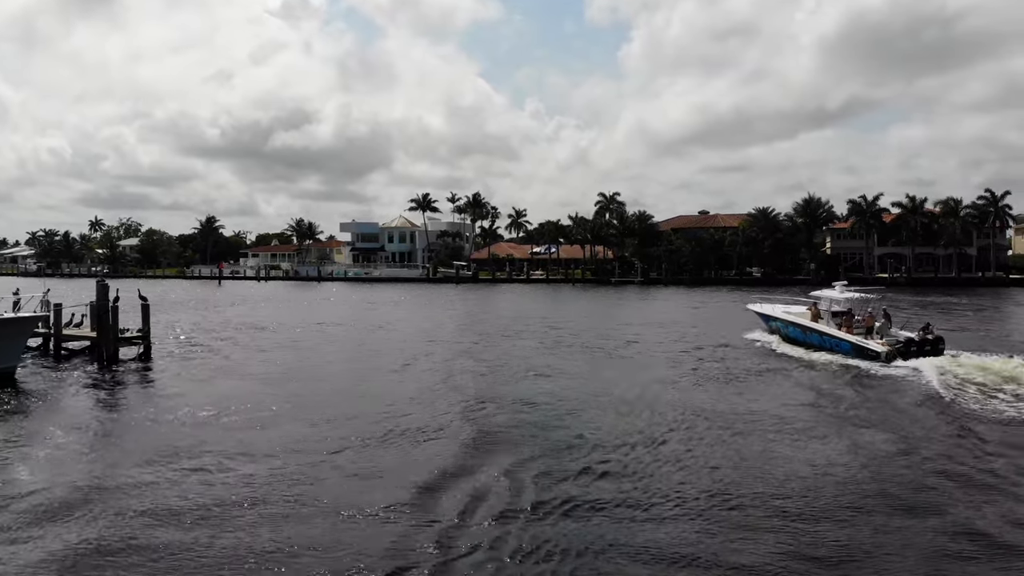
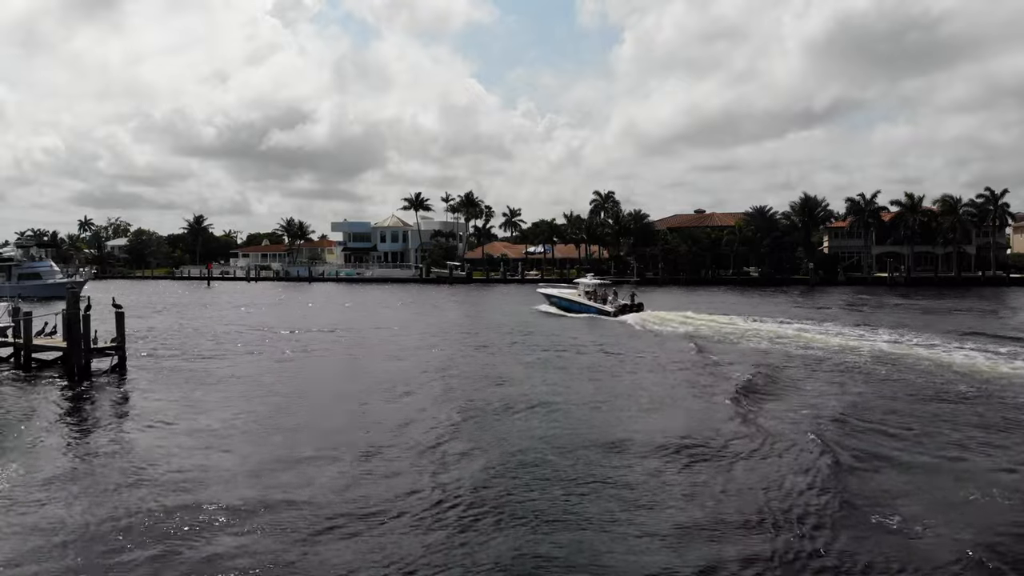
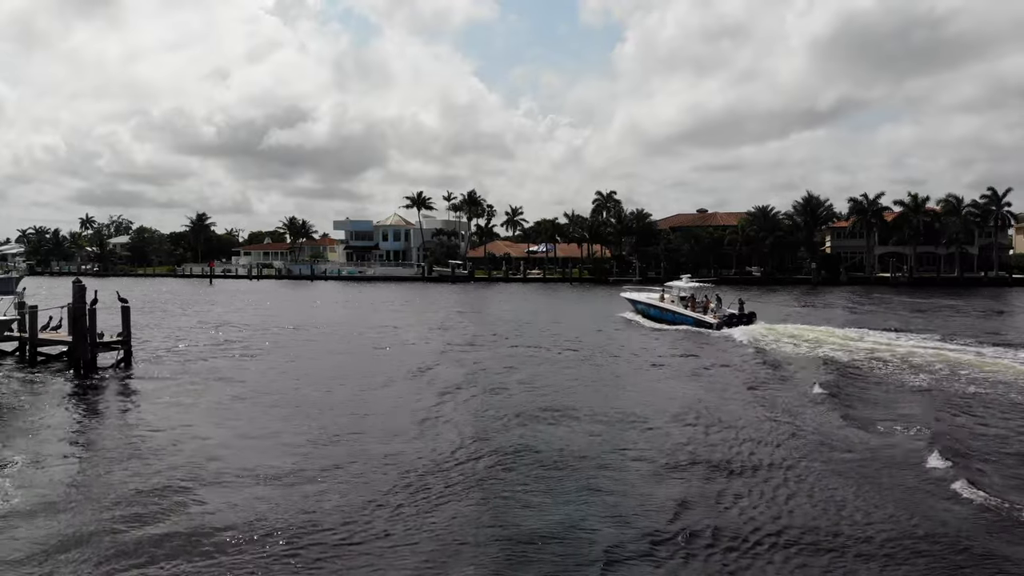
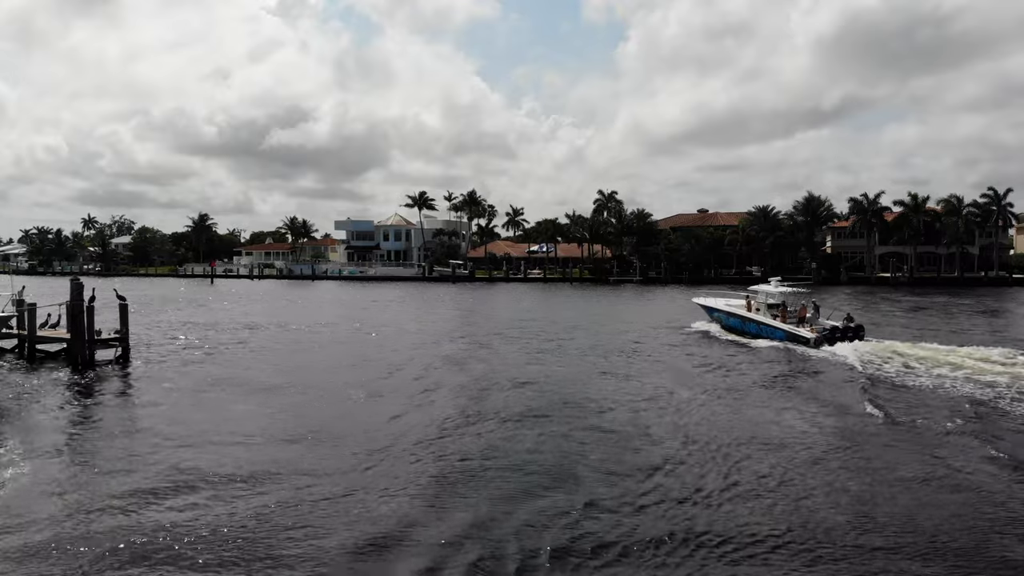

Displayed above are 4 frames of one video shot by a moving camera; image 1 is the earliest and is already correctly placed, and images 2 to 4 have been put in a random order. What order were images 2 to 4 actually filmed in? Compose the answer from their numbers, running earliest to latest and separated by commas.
4, 3, 2
